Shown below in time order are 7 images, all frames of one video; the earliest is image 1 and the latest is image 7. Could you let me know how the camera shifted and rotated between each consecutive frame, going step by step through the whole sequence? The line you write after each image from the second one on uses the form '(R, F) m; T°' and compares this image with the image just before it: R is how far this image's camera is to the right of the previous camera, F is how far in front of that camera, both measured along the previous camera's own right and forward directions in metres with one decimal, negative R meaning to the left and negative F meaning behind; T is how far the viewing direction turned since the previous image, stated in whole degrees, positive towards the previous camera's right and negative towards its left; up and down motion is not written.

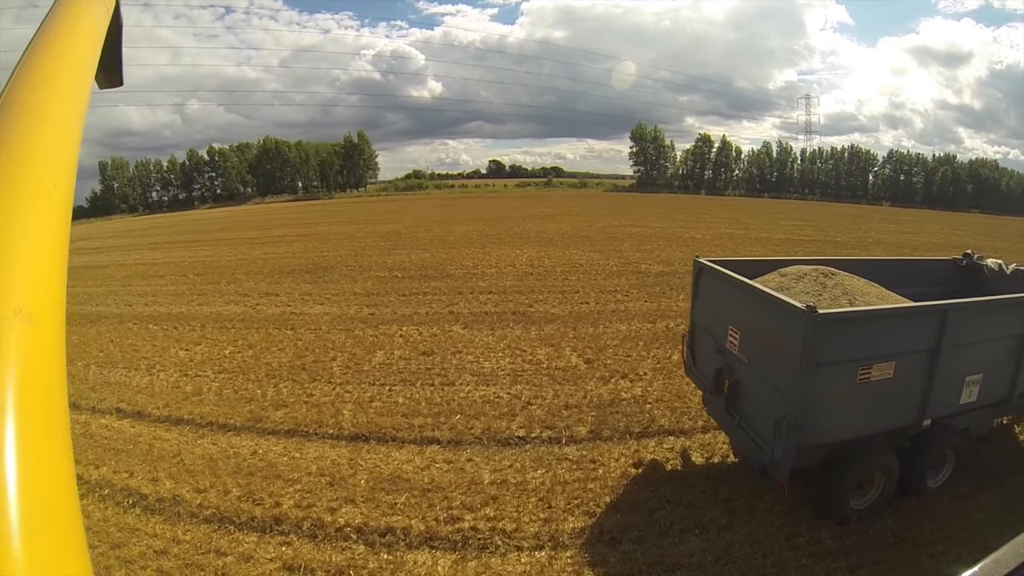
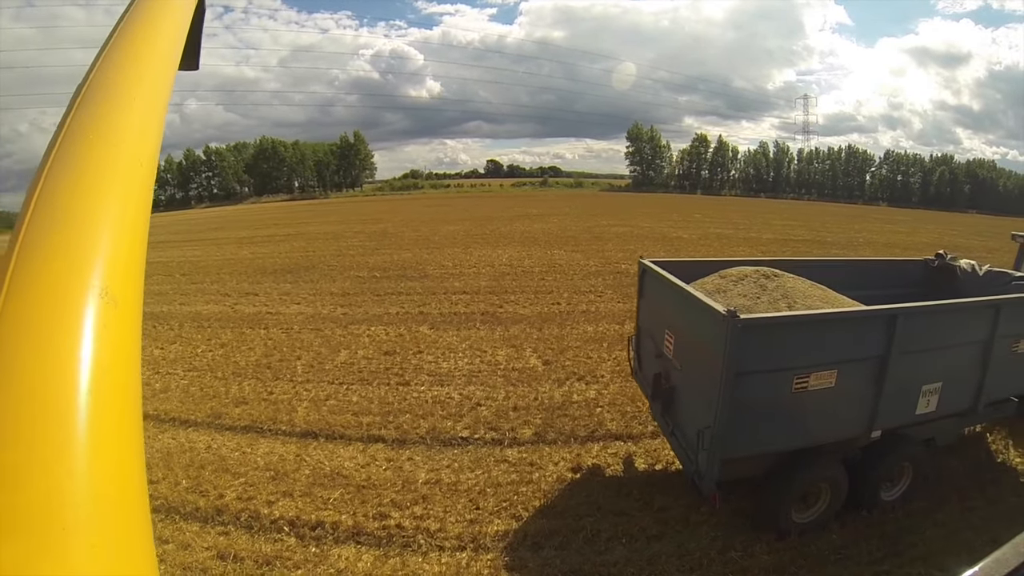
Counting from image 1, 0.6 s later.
(+0.2, 0.0) m; 0°
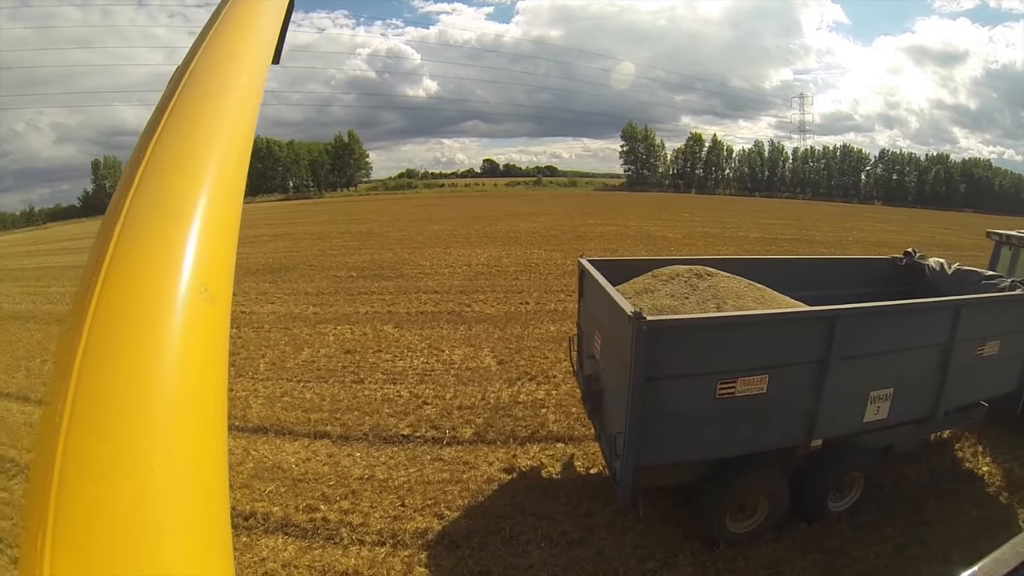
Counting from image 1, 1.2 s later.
(+0.2, 0.0) m; 0°
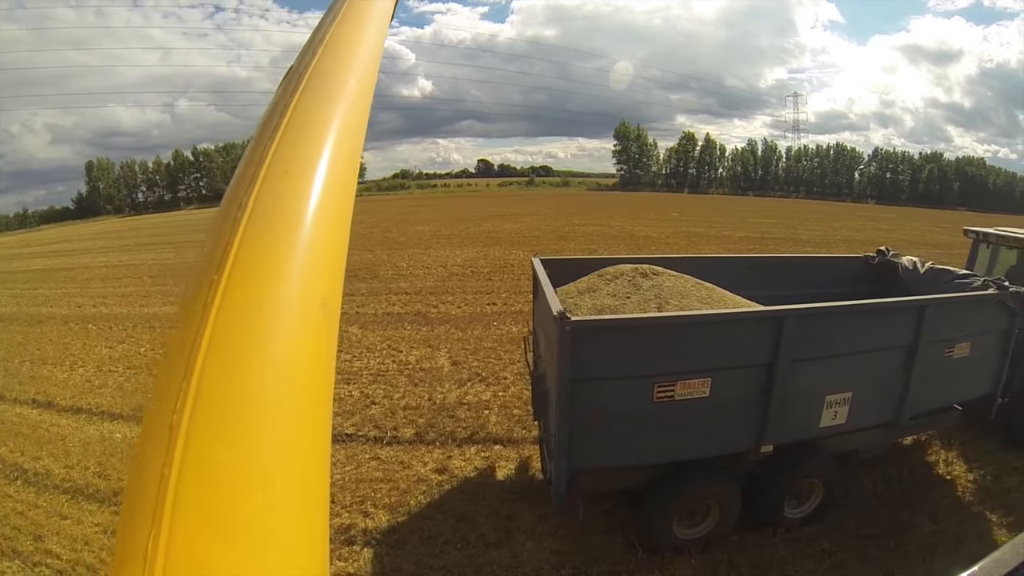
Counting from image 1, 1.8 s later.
(+0.2, 0.0) m; 0°
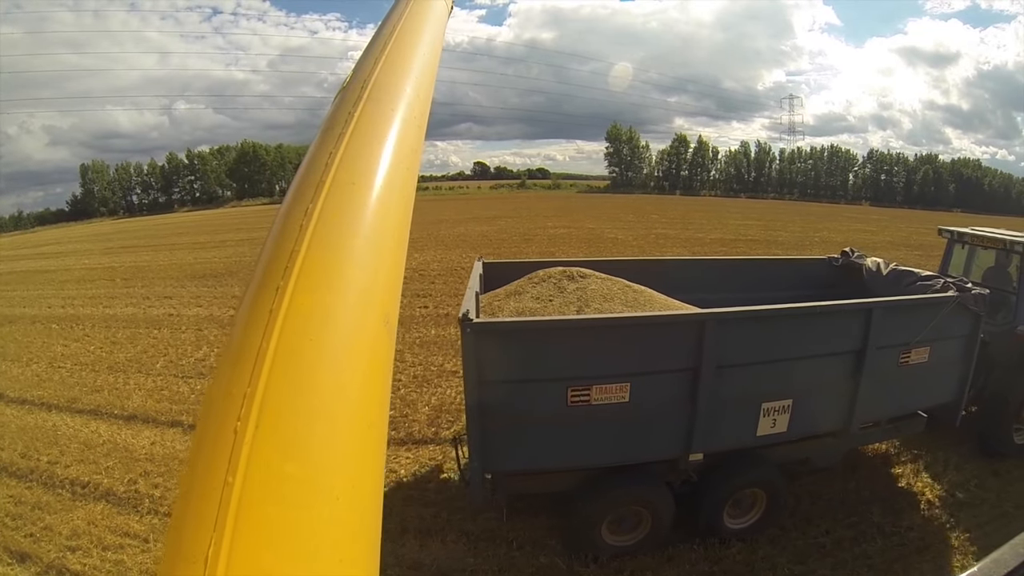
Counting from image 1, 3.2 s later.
(+0.5, +0.1) m; 0°
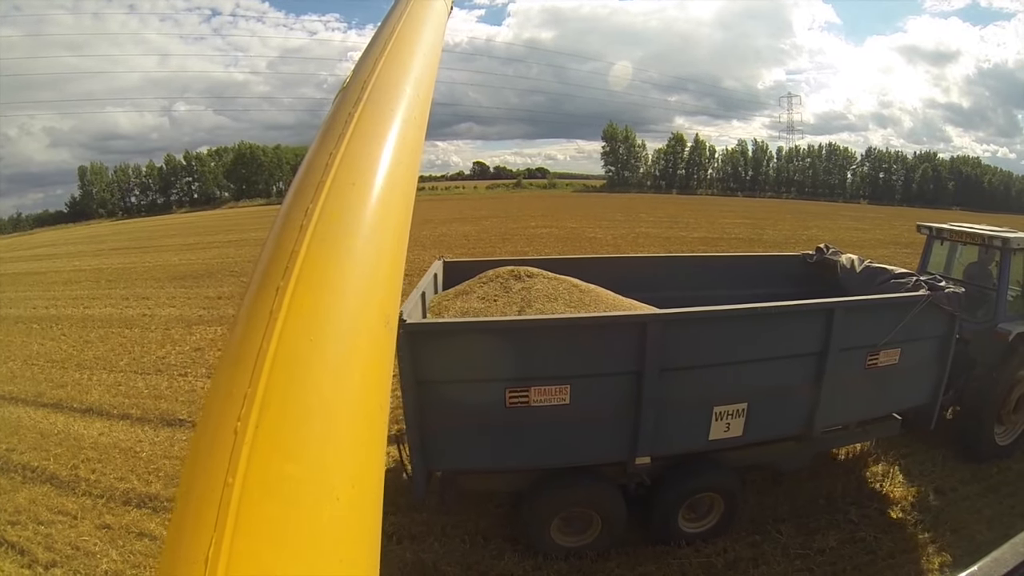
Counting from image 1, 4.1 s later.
(+0.4, +0.1) m; 0°
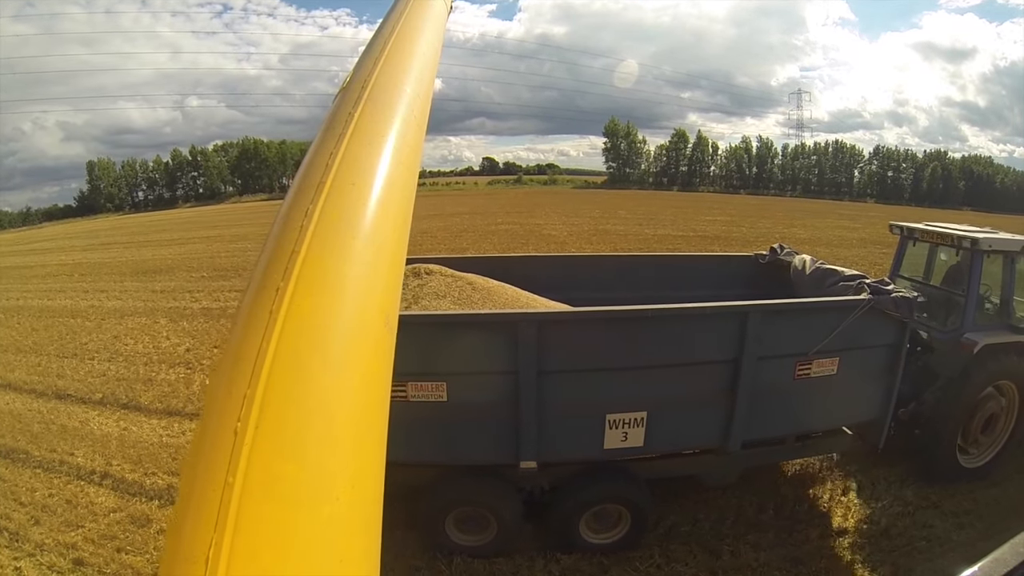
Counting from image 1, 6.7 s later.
(+0.8, +0.1) m; -1°
